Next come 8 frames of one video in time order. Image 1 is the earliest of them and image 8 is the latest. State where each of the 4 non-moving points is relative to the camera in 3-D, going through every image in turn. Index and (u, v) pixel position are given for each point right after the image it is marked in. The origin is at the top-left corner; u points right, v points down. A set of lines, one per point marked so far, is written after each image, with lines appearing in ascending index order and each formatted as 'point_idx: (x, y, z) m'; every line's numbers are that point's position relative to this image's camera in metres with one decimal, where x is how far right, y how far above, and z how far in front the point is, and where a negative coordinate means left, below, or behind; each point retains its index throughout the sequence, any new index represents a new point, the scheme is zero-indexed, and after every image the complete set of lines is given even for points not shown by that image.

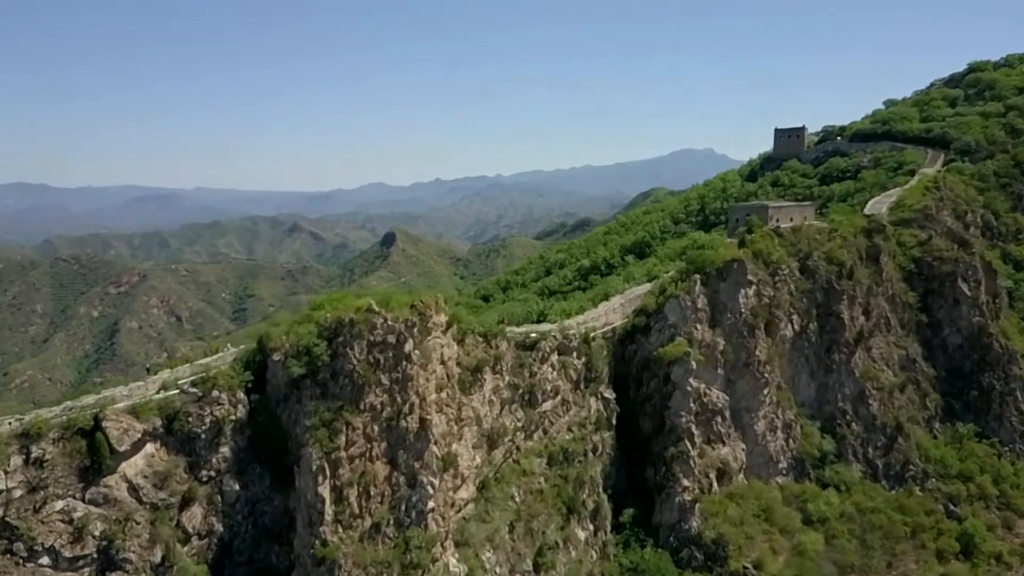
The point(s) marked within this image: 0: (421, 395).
0: (-1.8, -2.1, +16.9) m
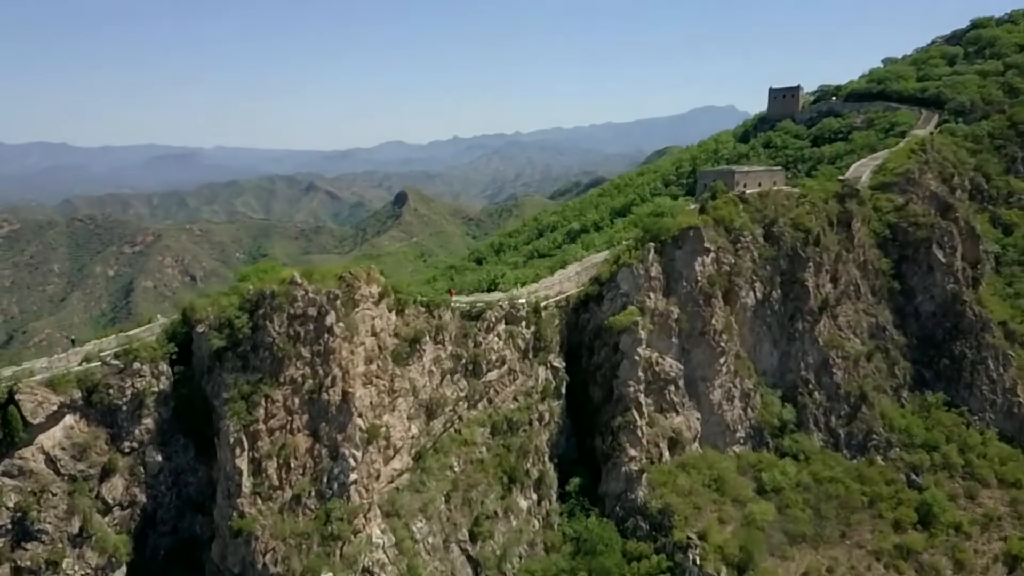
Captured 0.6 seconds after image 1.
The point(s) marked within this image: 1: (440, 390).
0: (-3.3, -1.5, +16.8) m
1: (-1.7, -2.4, +19.9) m
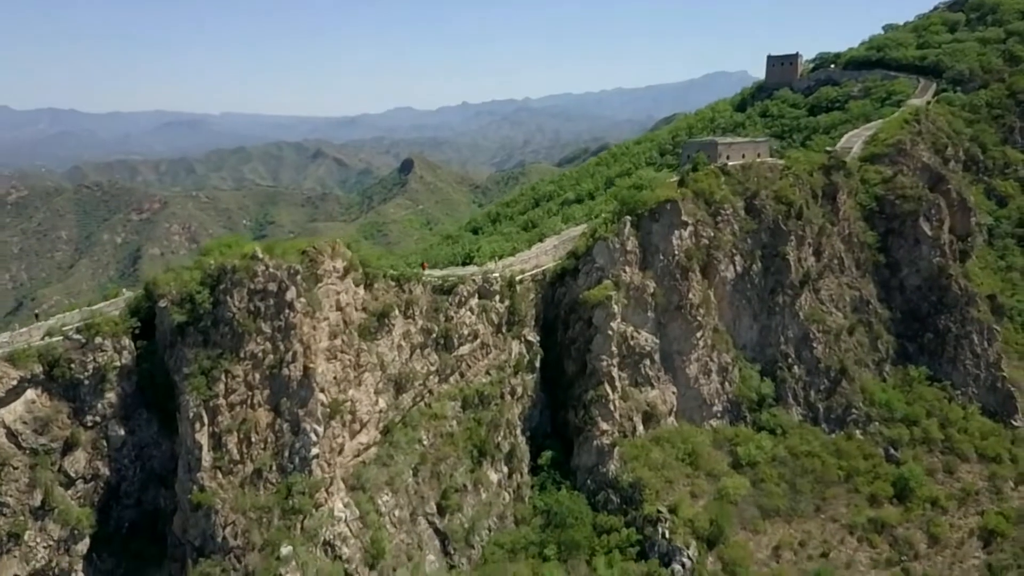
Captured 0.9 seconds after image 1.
0: (-4.0, -1.0, +16.8) m
1: (-2.4, -1.8, +20.0) m
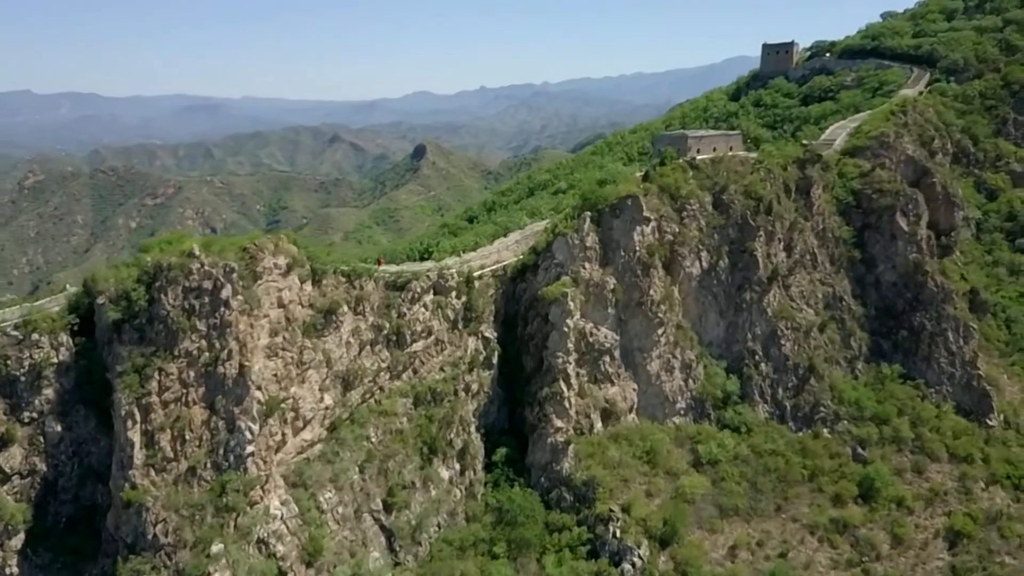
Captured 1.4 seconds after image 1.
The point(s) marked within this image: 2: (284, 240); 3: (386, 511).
0: (-5.3, -1.0, +16.8) m
1: (-3.6, -1.7, +19.9) m
2: (-5.0, +1.0, +18.7) m
3: (-2.8, -5.0, +19.4) m
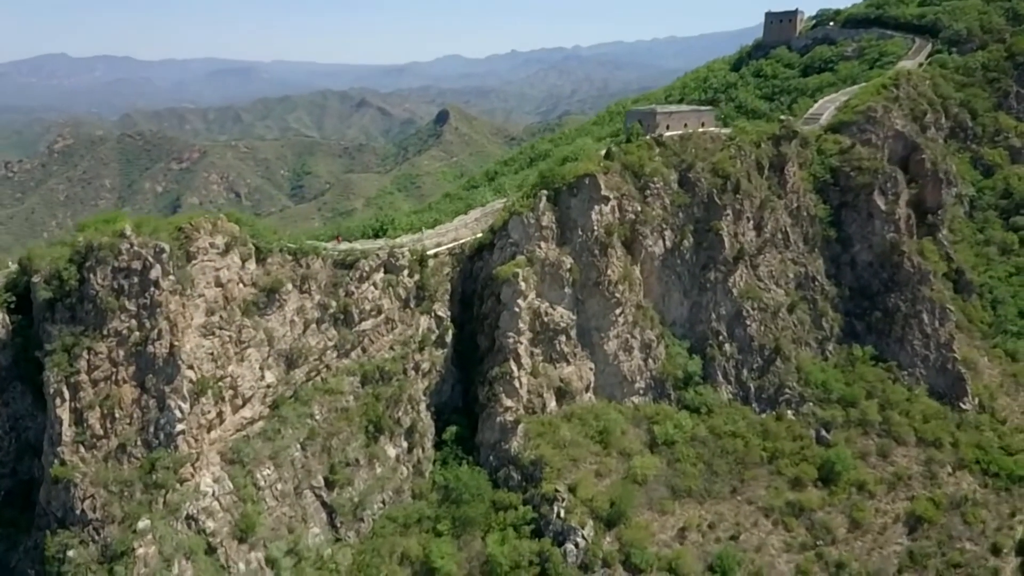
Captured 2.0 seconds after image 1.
0: (-6.7, -0.6, +17.0) m
1: (-4.9, -1.2, +20.1) m
2: (-6.3, +1.5, +18.8) m
3: (-4.2, -4.6, +19.6) m
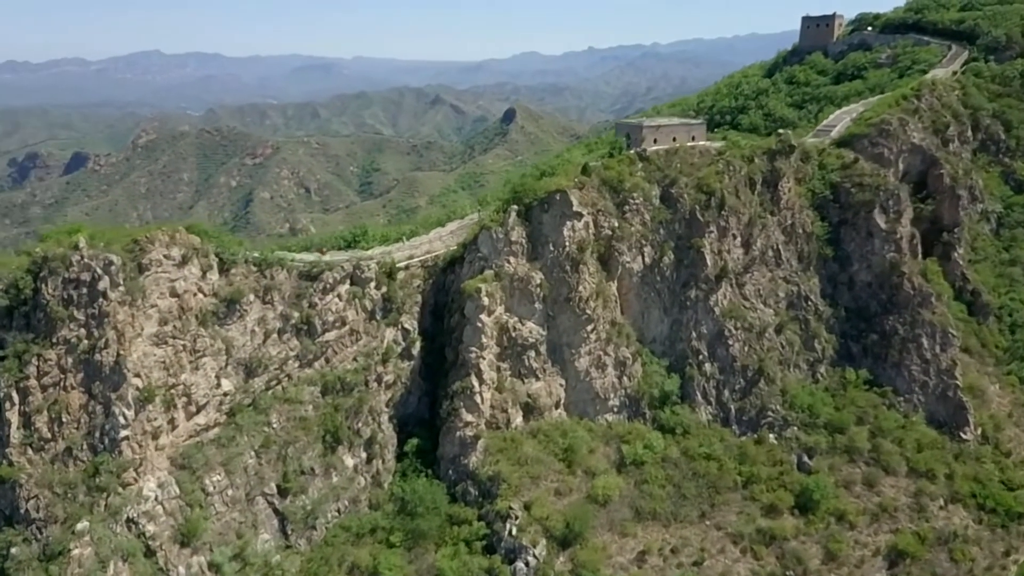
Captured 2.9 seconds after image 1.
0: (-8.0, -0.8, +17.6) m
1: (-6.0, -1.5, +20.5) m
2: (-7.4, +1.3, +19.4) m
3: (-5.4, -4.8, +20.1) m
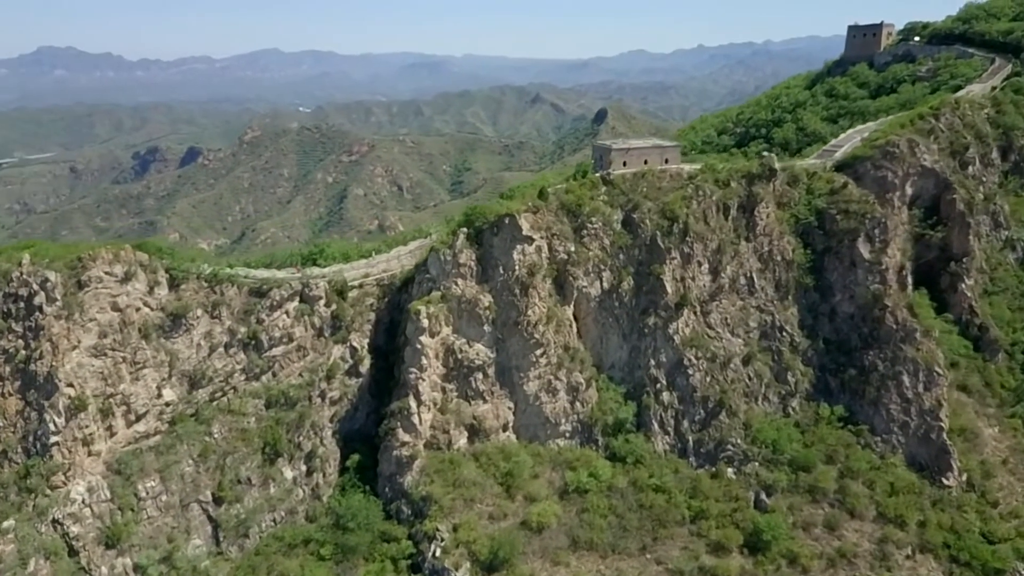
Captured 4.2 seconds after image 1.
0: (-10.0, -1.2, +18.8) m
1: (-7.6, -1.9, +21.5) m
2: (-9.1, +0.9, +20.5) m
3: (-7.2, -5.3, +20.9) m
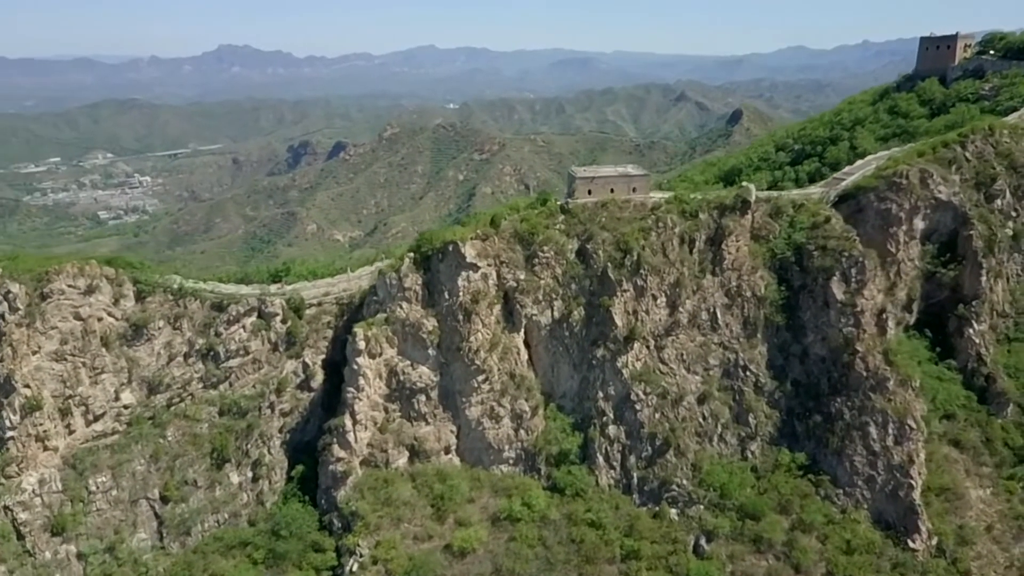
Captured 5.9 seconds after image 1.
0: (-12.1, -1.4, +21.0) m
1: (-9.3, -2.2, +23.1) m
2: (-10.8, +0.6, +22.4) m
3: (-9.2, -5.6, +22.6) m
